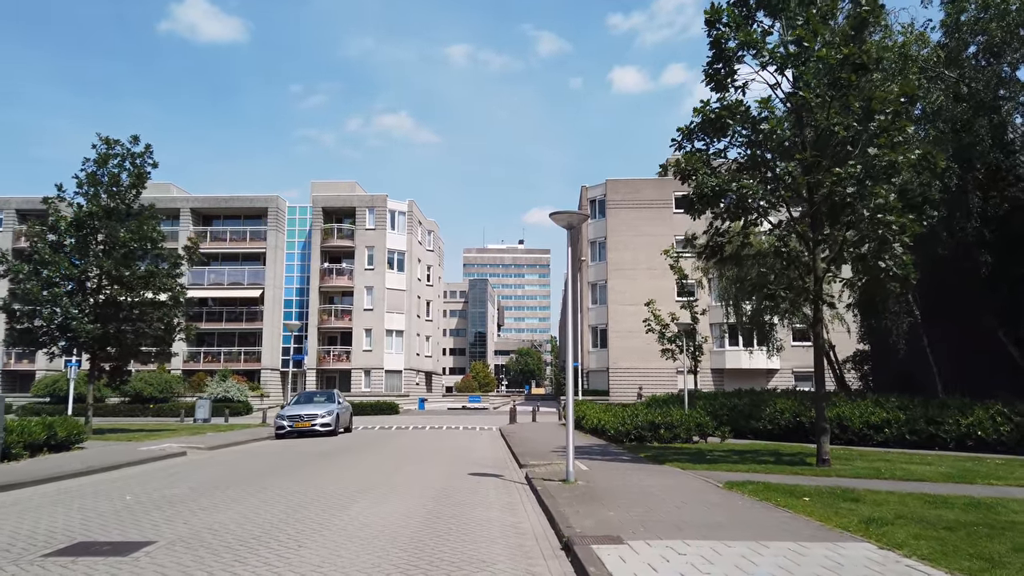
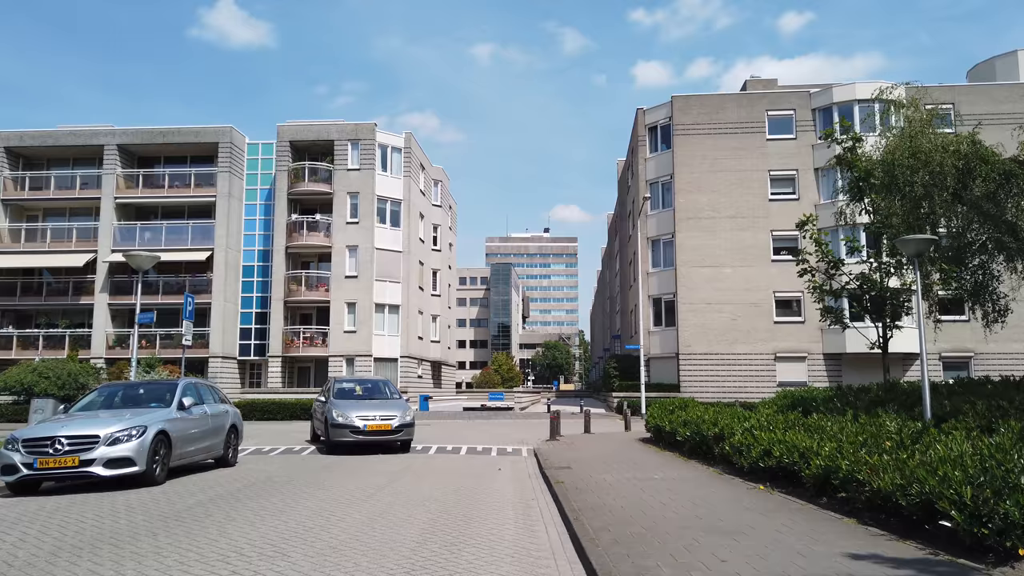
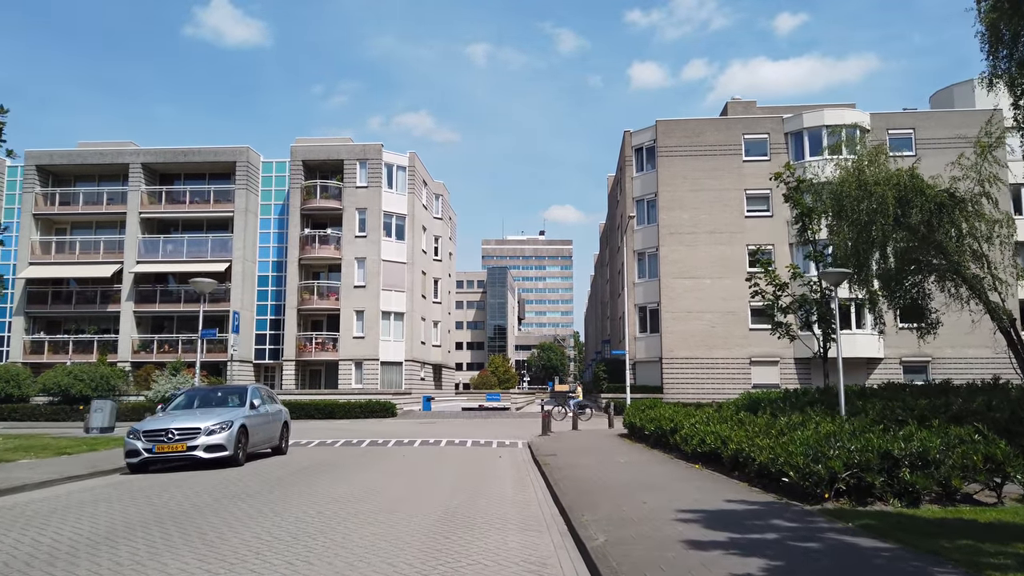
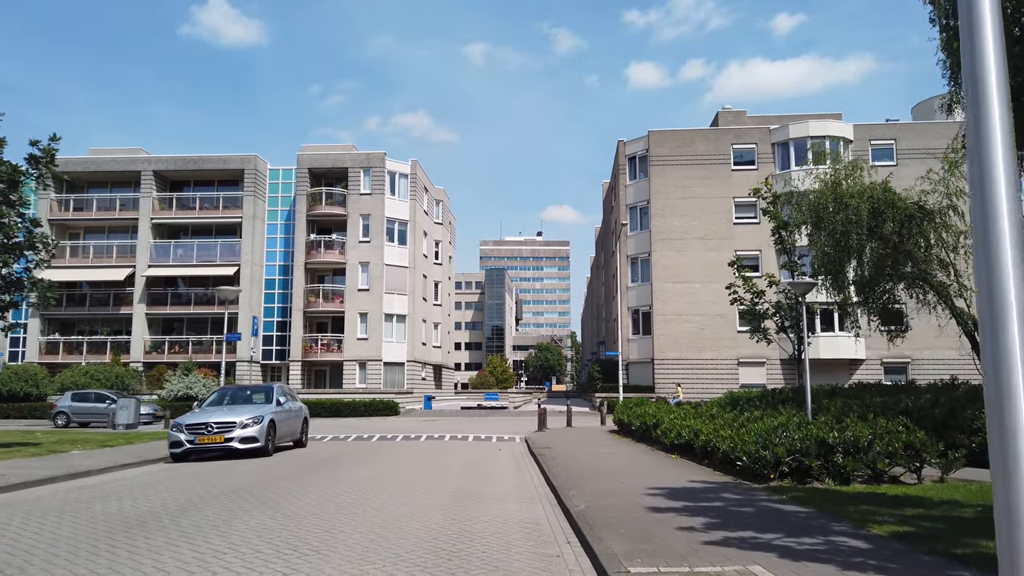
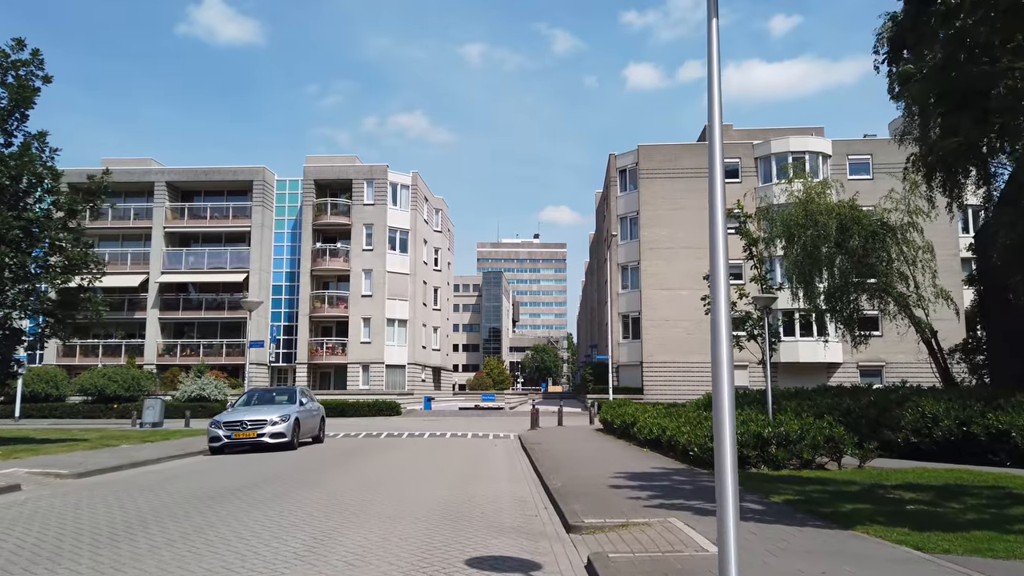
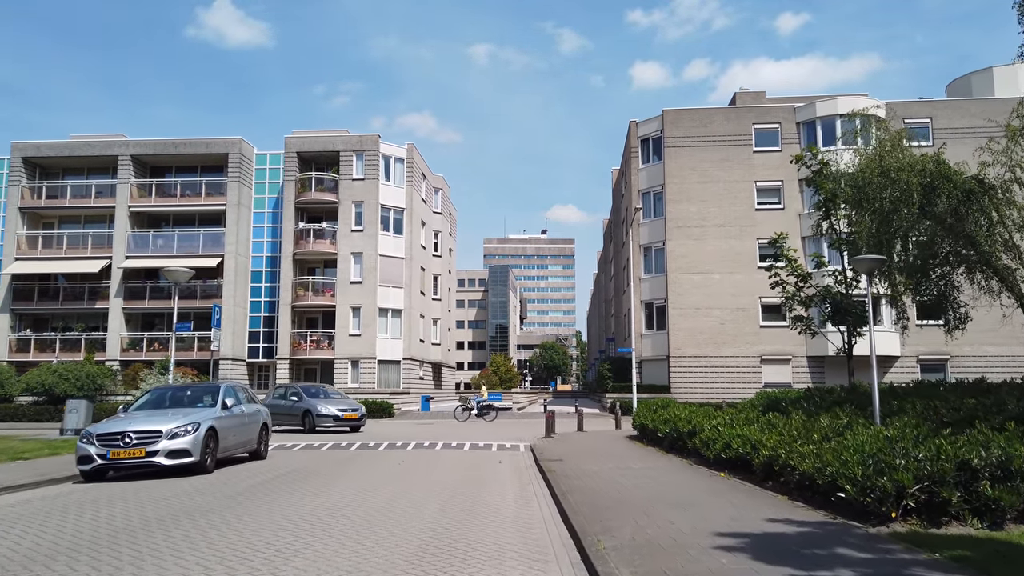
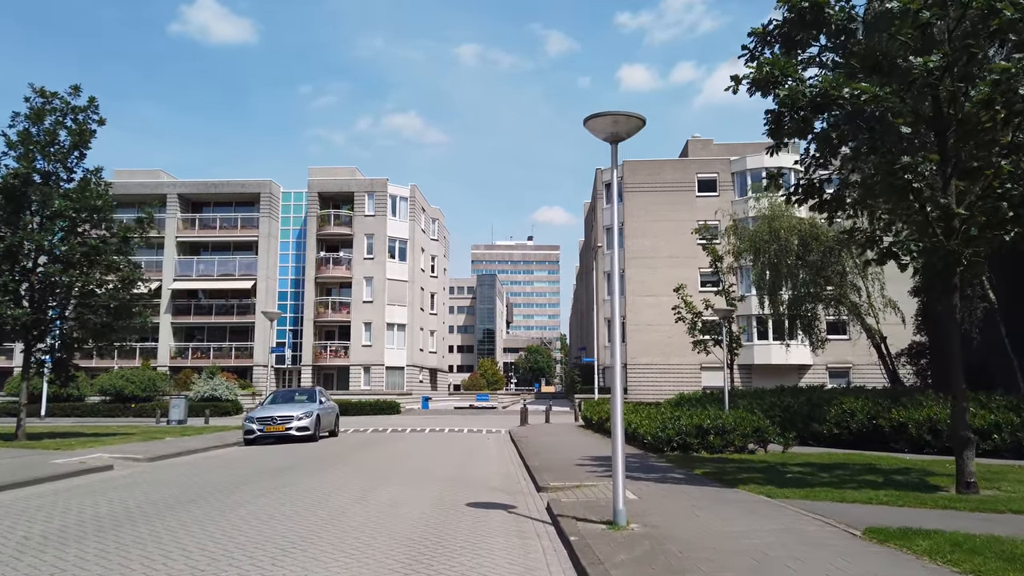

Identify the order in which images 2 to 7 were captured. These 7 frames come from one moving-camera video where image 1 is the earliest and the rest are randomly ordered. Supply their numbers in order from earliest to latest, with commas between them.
7, 5, 4, 3, 6, 2
